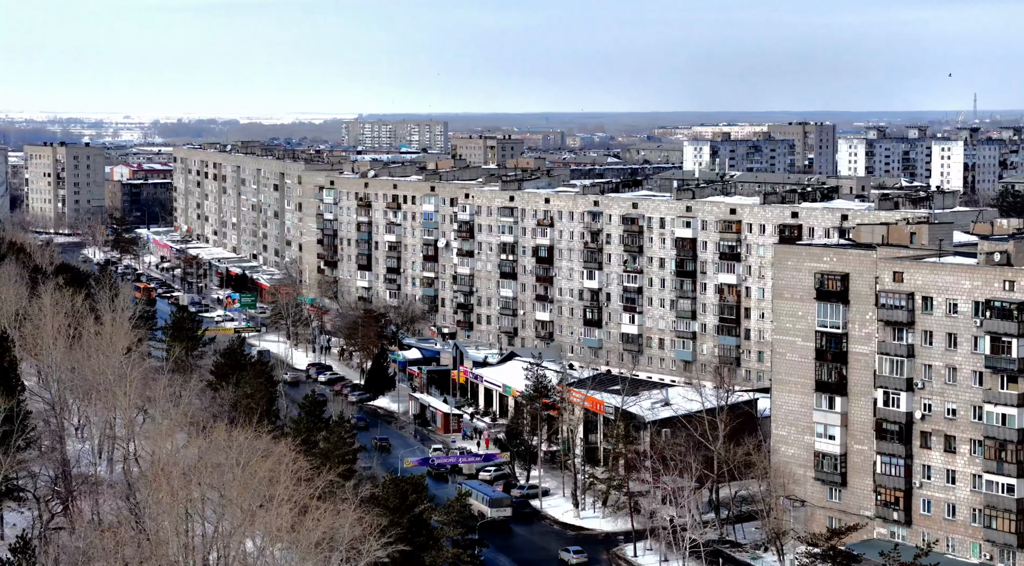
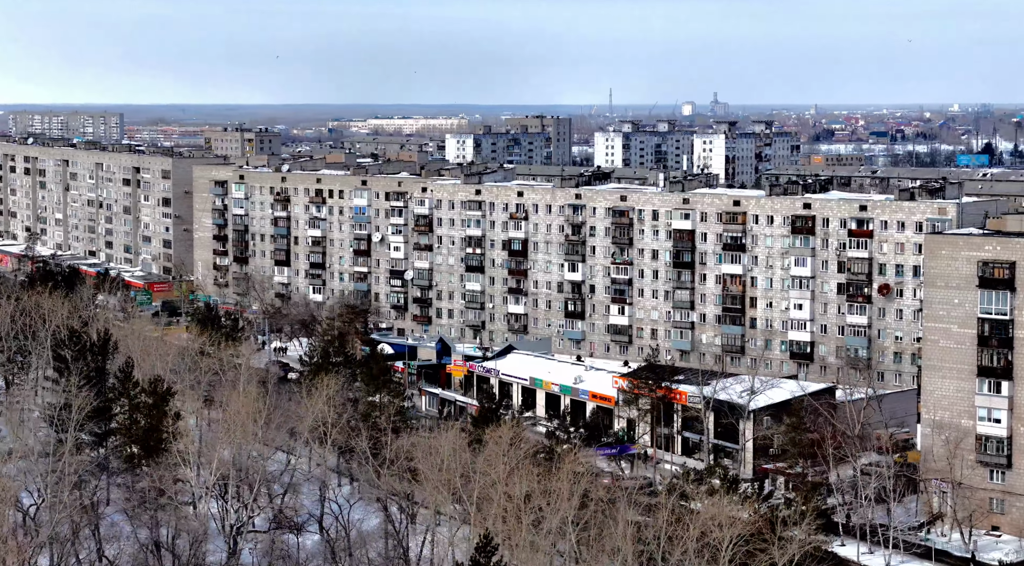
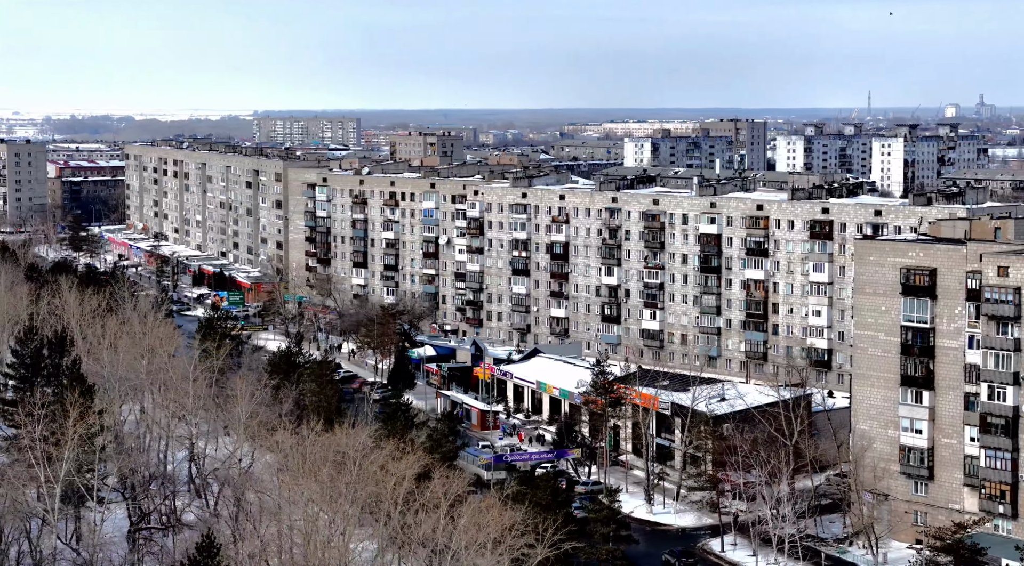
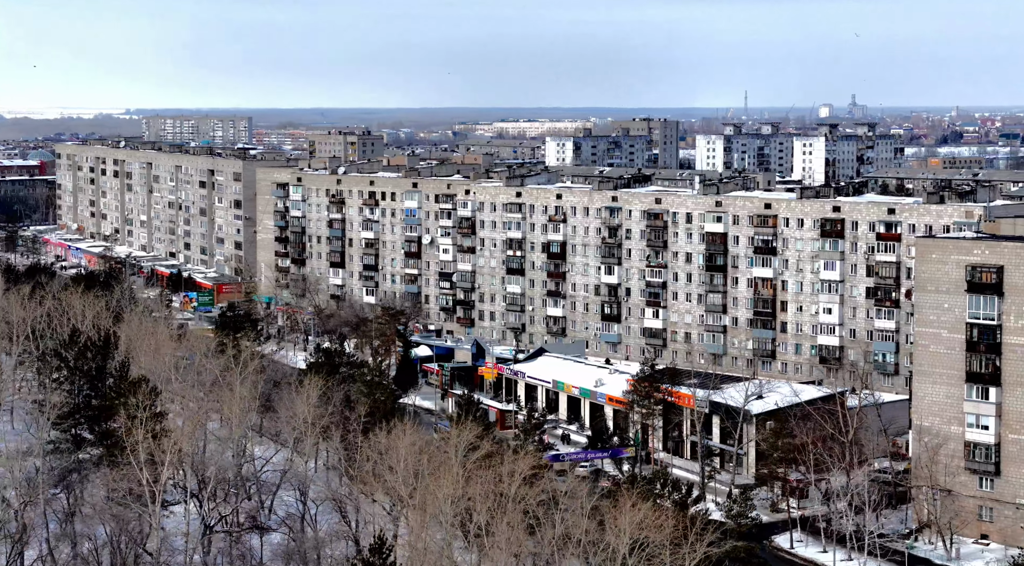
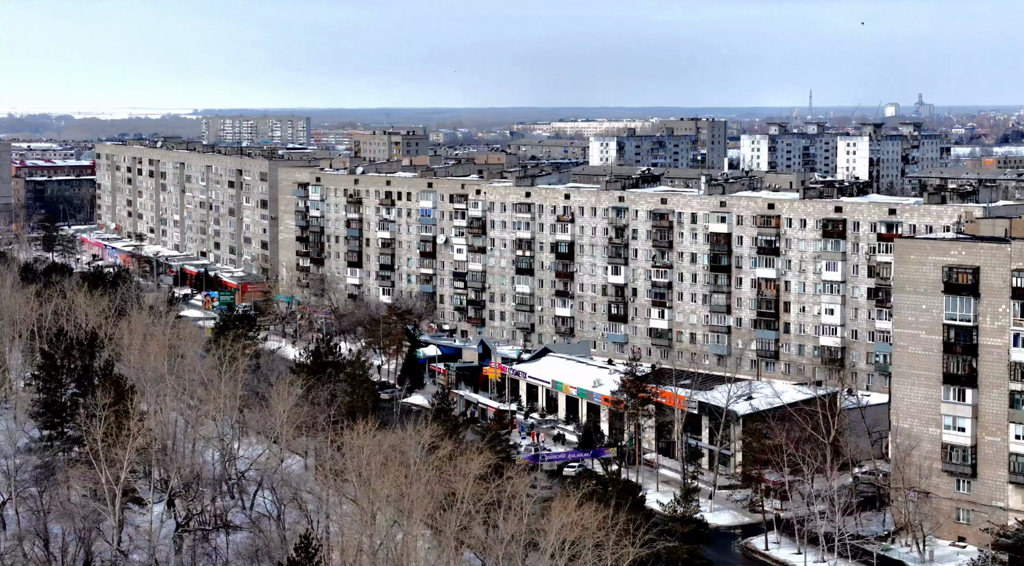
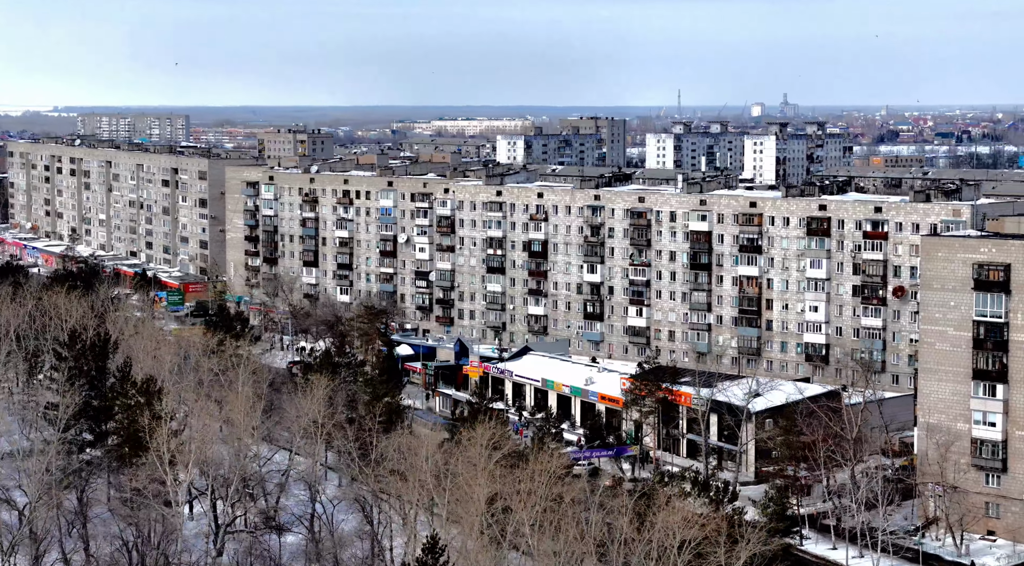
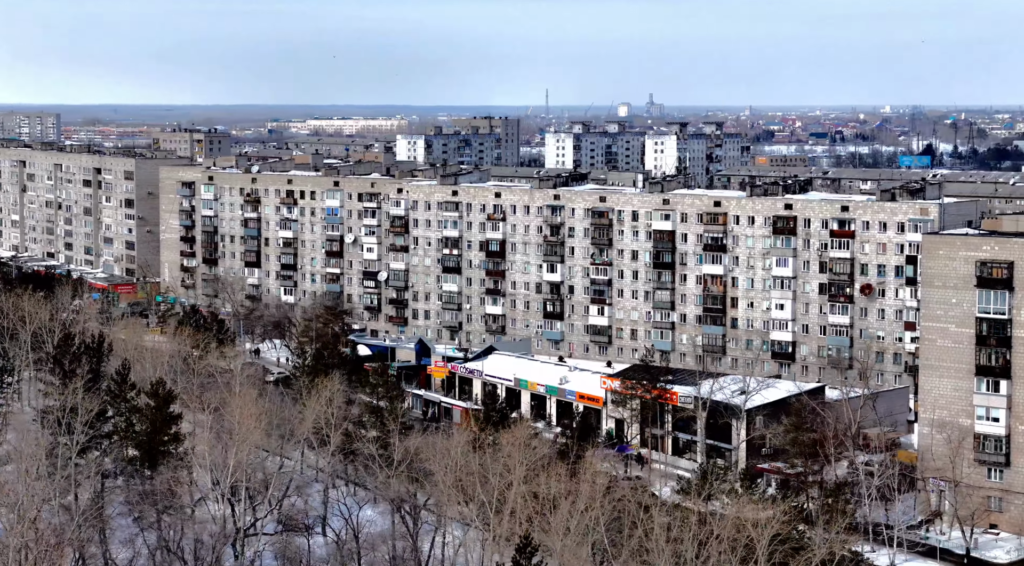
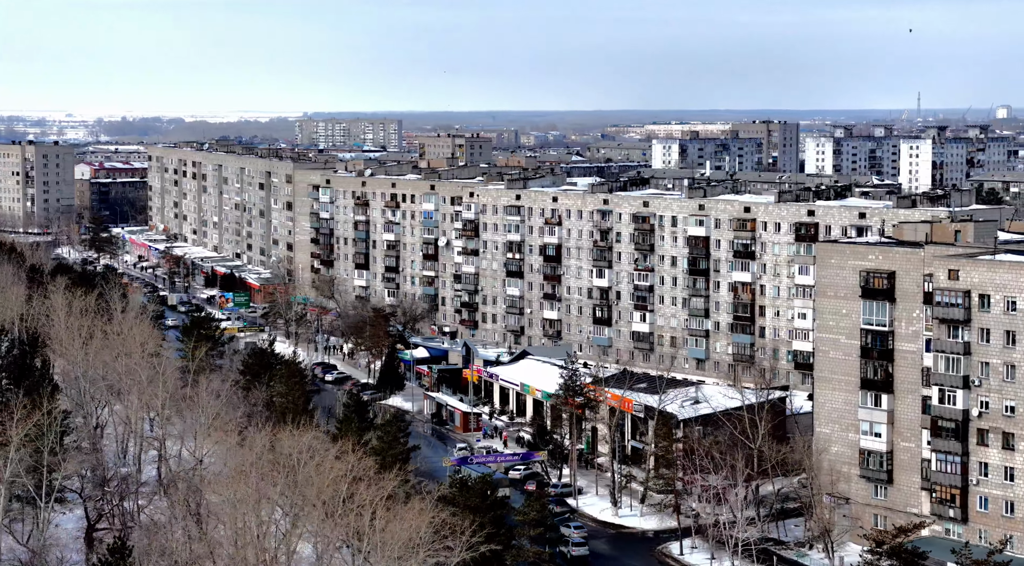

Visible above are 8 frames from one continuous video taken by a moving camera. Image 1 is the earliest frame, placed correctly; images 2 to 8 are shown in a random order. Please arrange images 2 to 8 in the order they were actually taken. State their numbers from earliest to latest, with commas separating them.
8, 3, 5, 4, 6, 2, 7
